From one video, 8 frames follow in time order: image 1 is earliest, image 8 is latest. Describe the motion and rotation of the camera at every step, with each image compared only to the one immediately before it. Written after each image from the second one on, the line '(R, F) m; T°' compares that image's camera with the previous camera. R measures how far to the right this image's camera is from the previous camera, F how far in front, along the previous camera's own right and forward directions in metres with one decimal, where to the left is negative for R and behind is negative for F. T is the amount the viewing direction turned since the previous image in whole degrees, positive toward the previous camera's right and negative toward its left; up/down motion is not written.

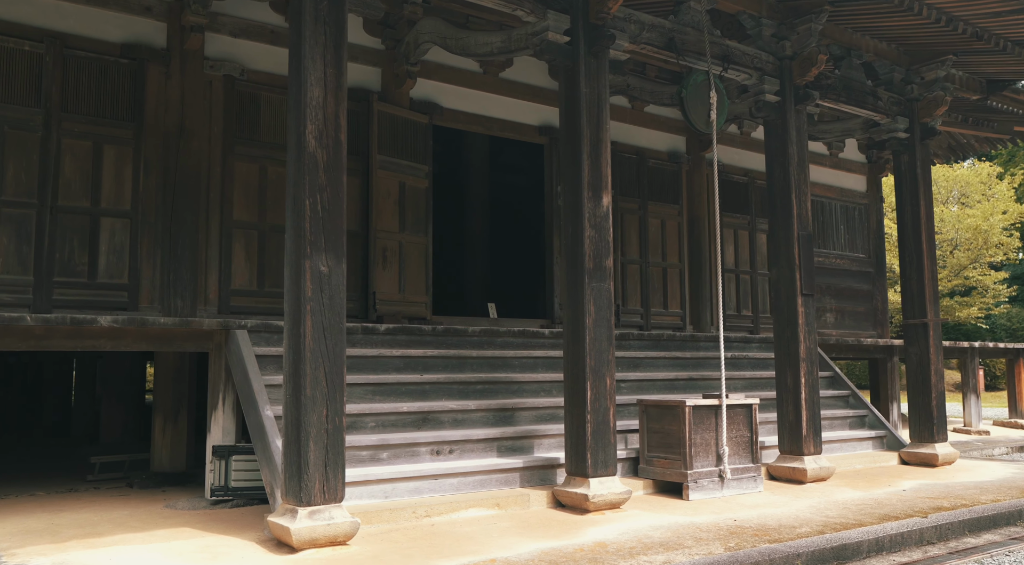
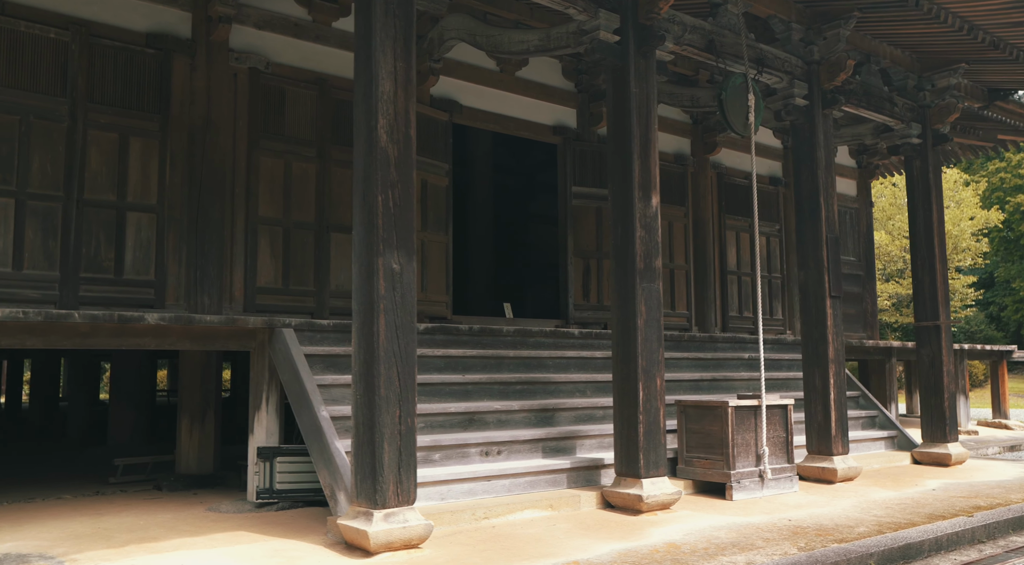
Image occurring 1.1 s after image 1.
(-0.7, +0.1) m; +3°
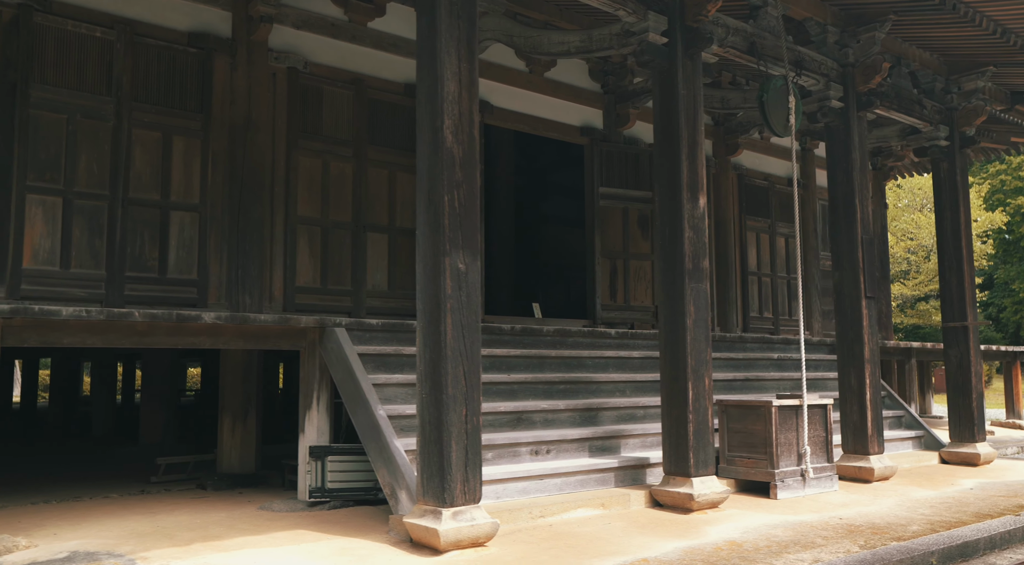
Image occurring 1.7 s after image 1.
(-0.4, 0.0) m; +1°
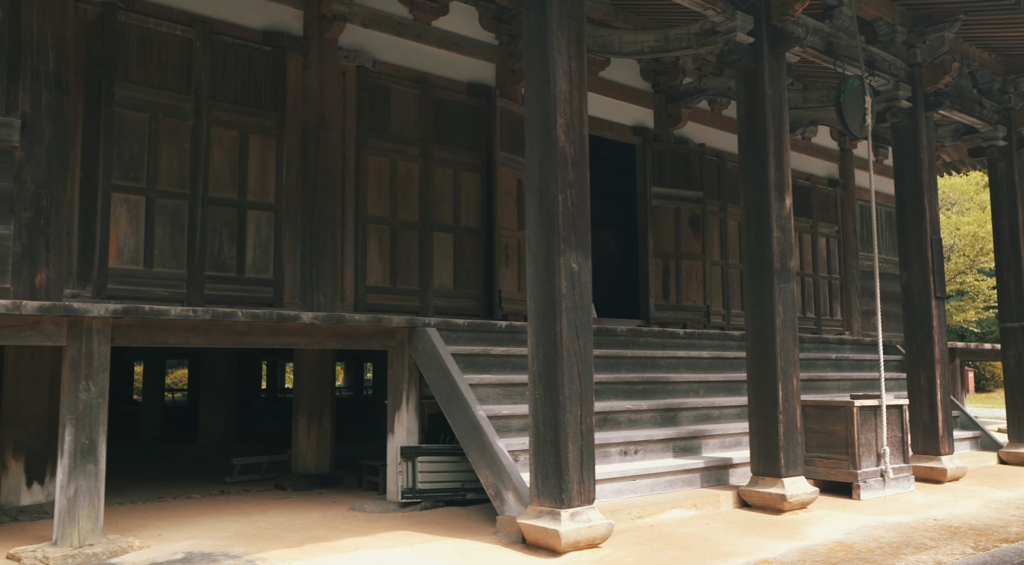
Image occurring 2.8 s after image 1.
(-0.7, 0.0) m; 0°
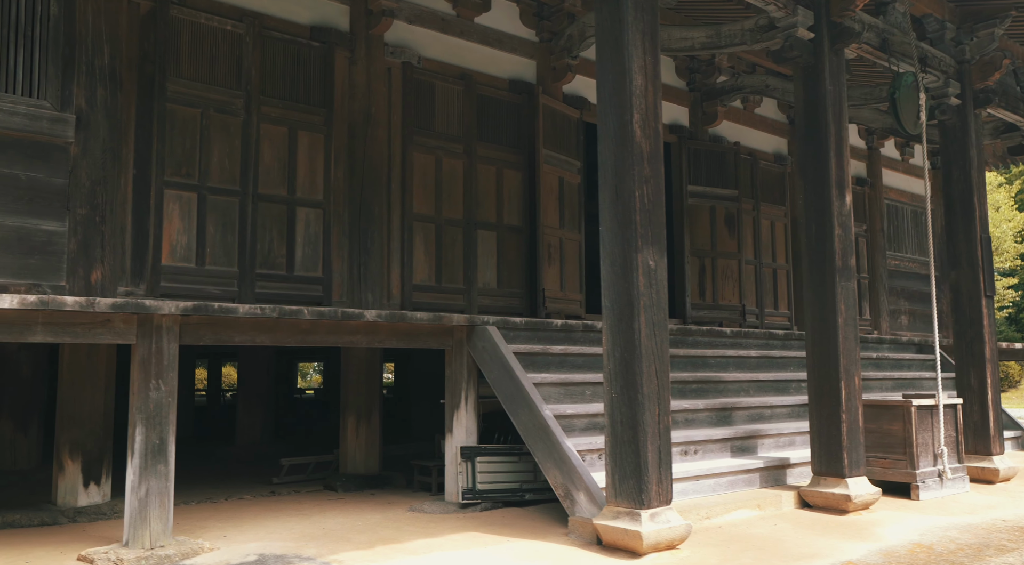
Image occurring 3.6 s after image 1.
(-0.4, +0.1) m; 0°
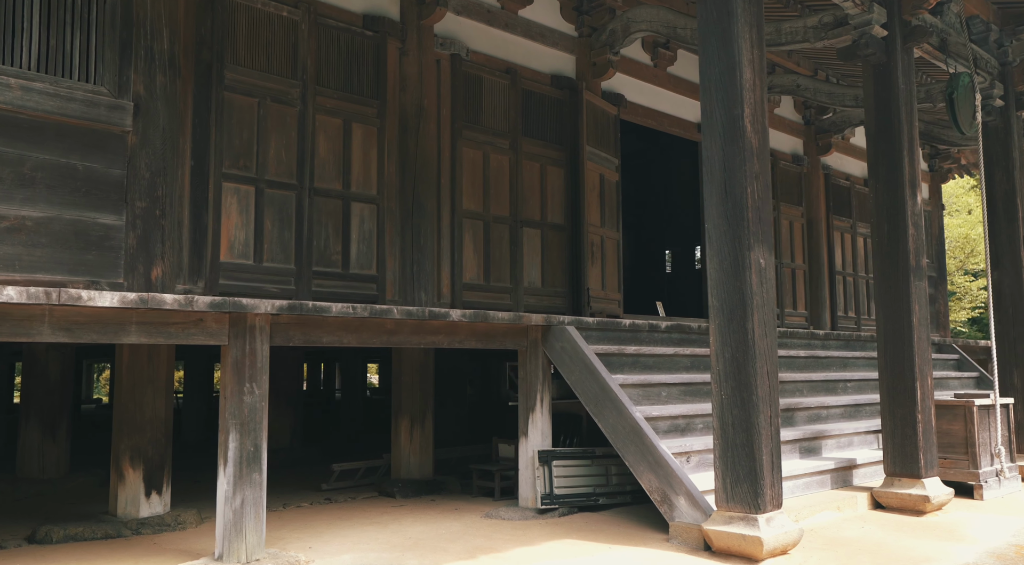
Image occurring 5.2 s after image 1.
(-0.8, +0.2) m; +3°
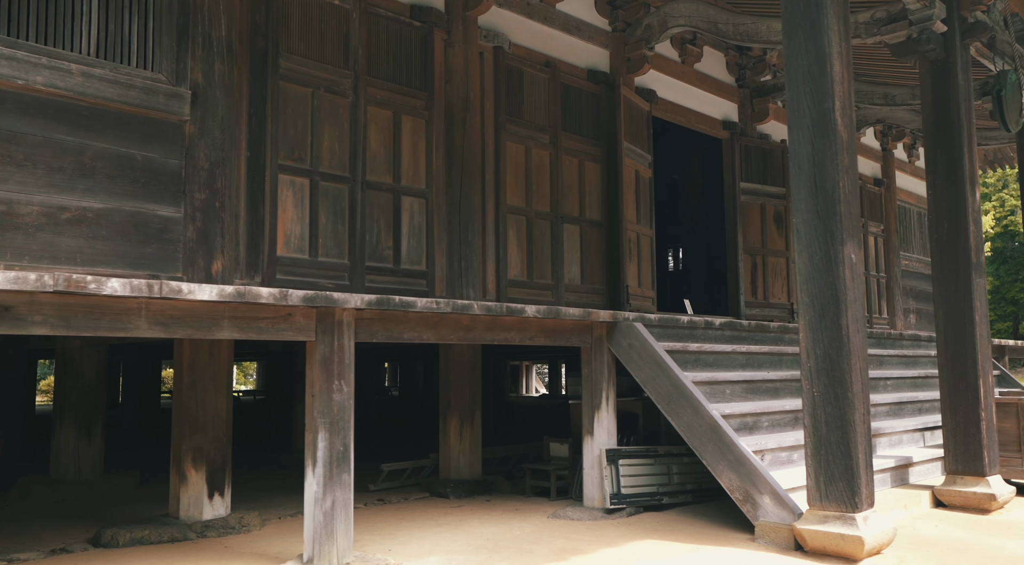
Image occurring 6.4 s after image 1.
(-0.6, +0.1) m; +2°
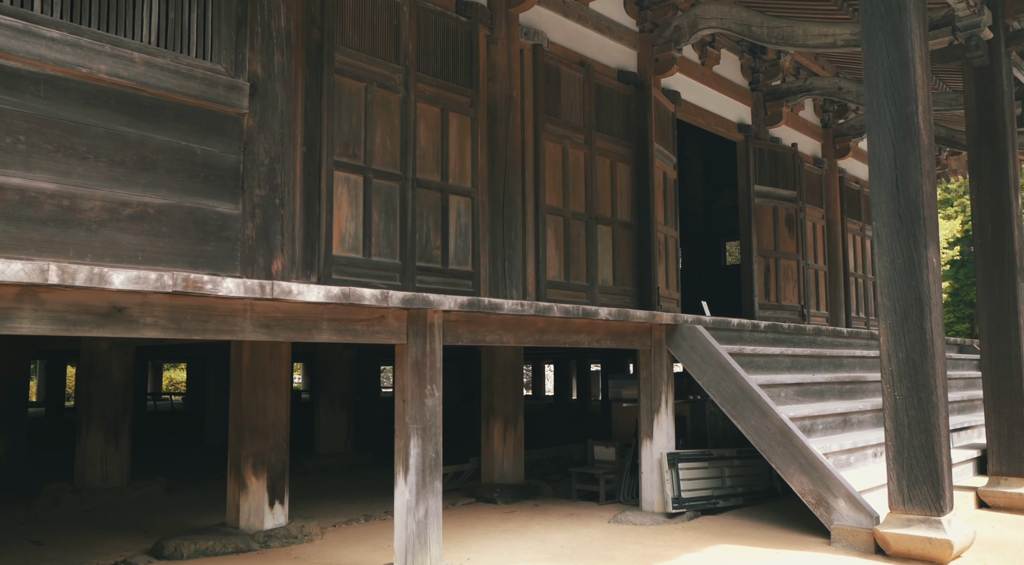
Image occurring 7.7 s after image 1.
(-0.7, +0.1) m; +3°
